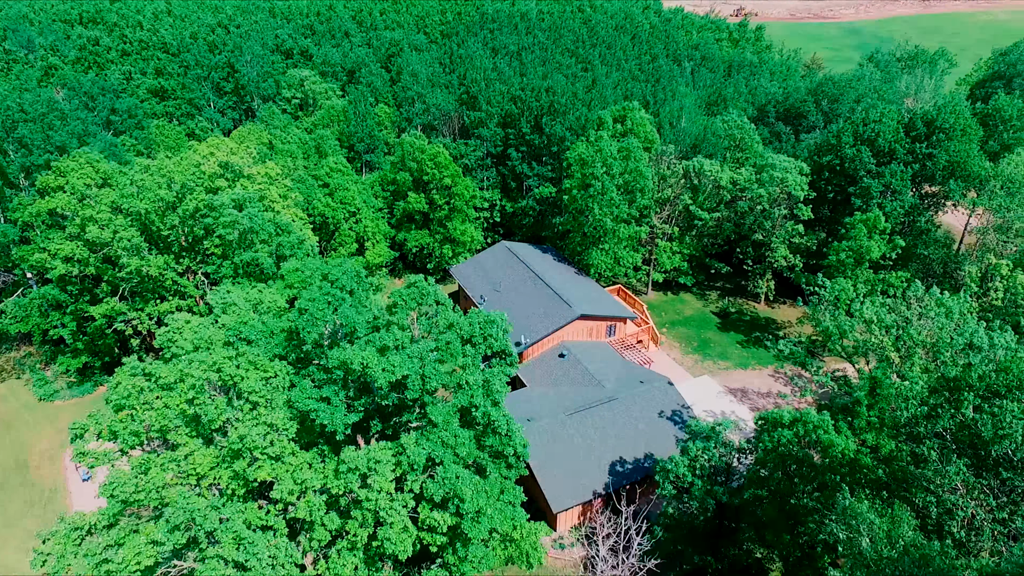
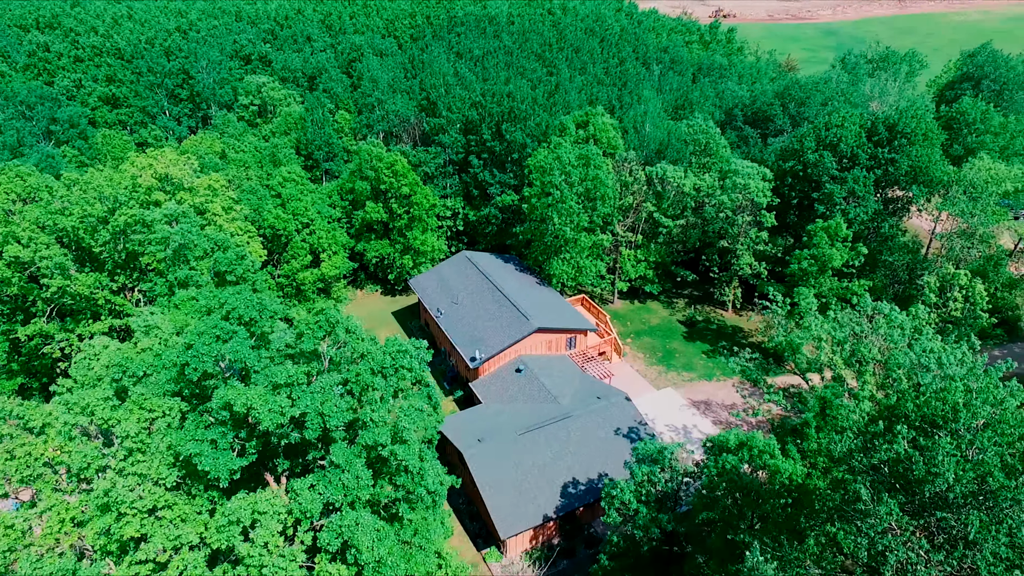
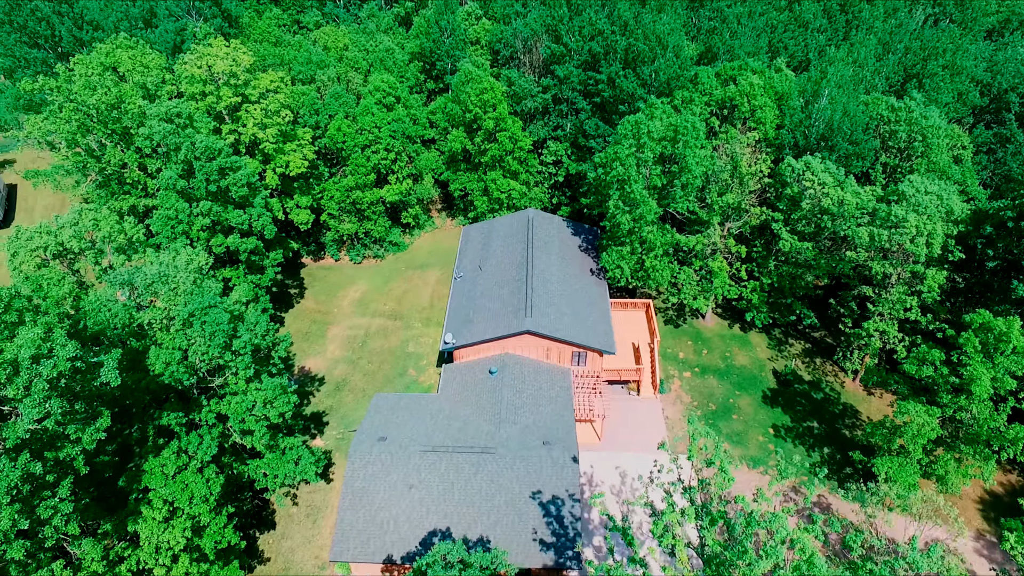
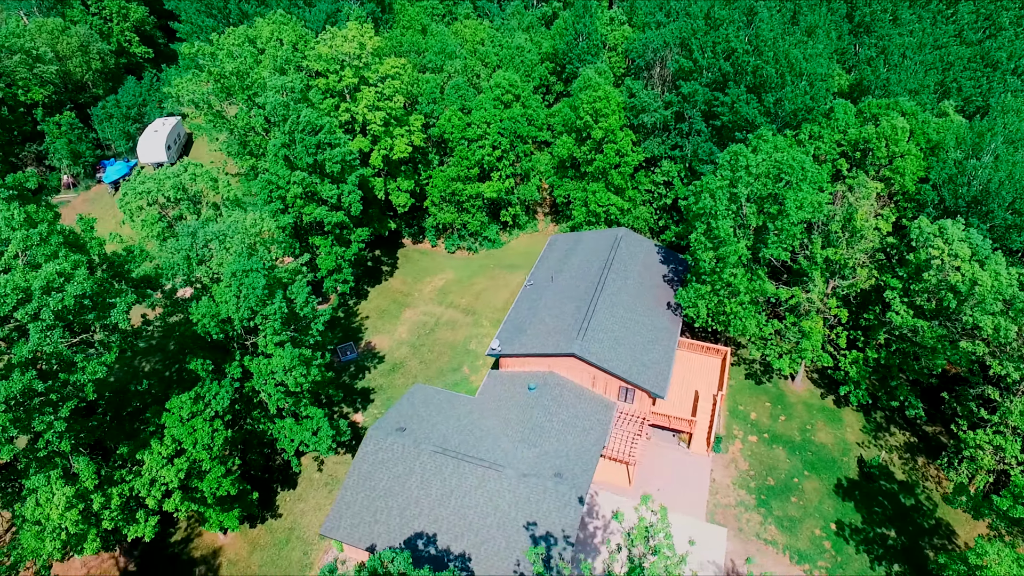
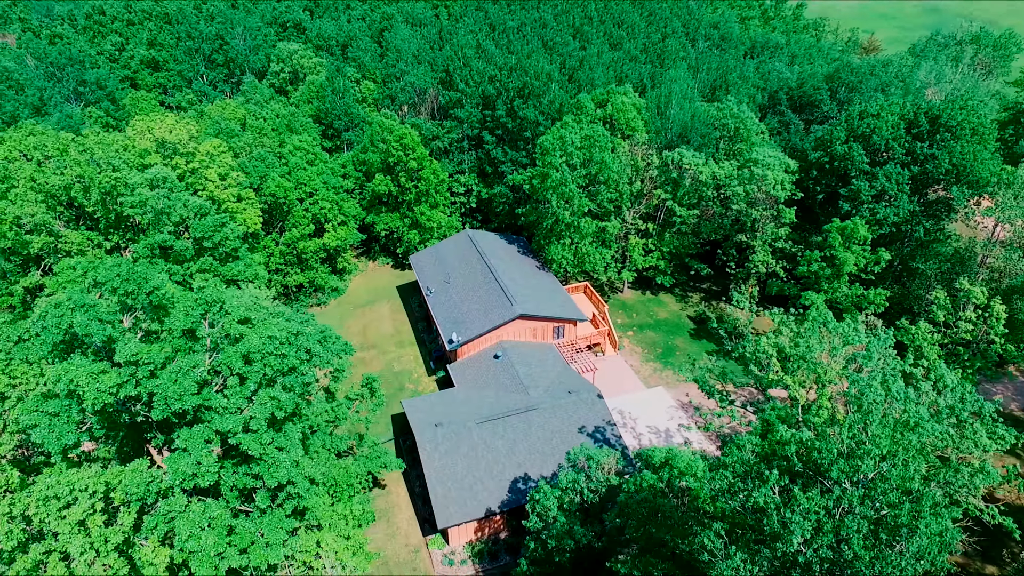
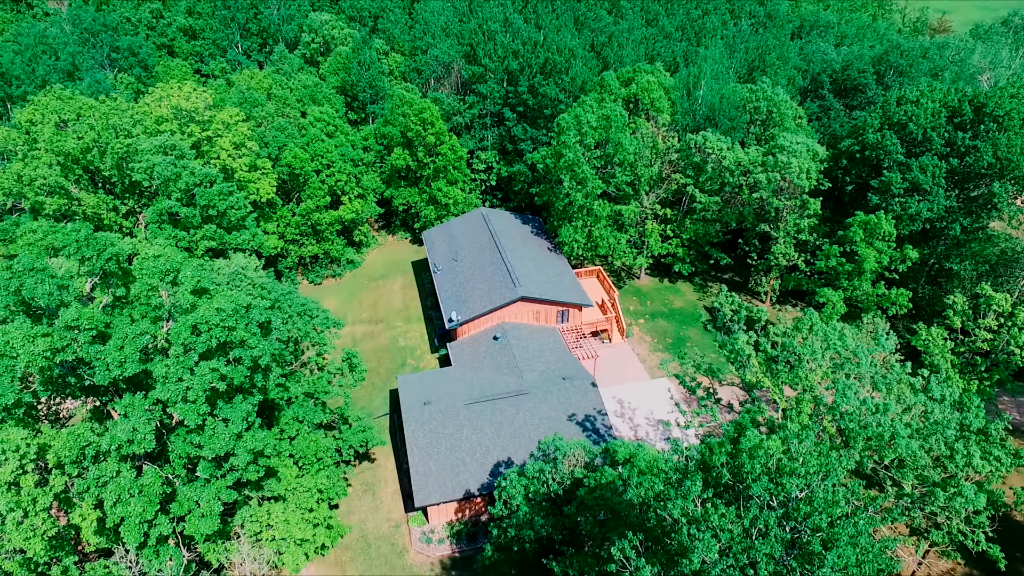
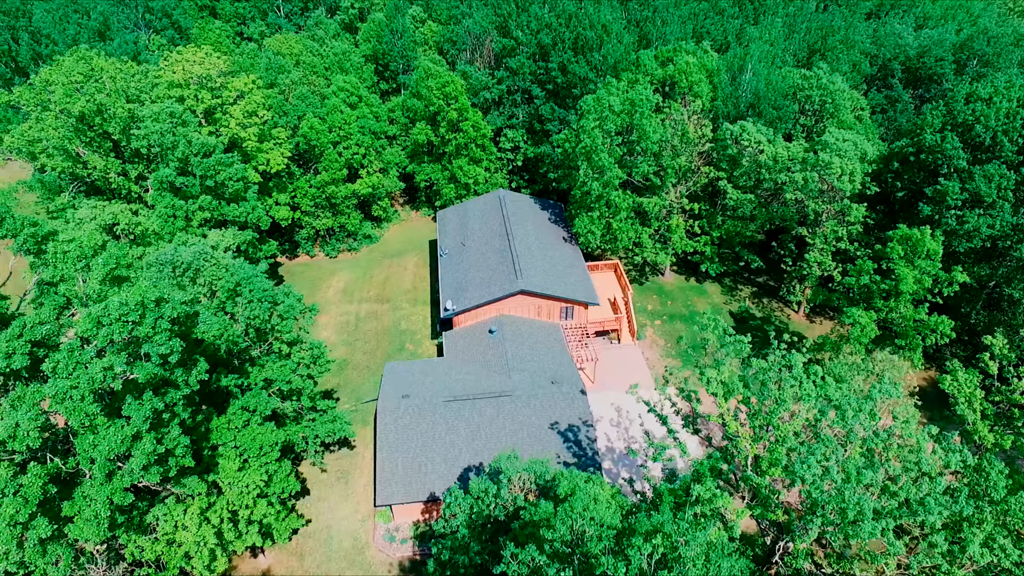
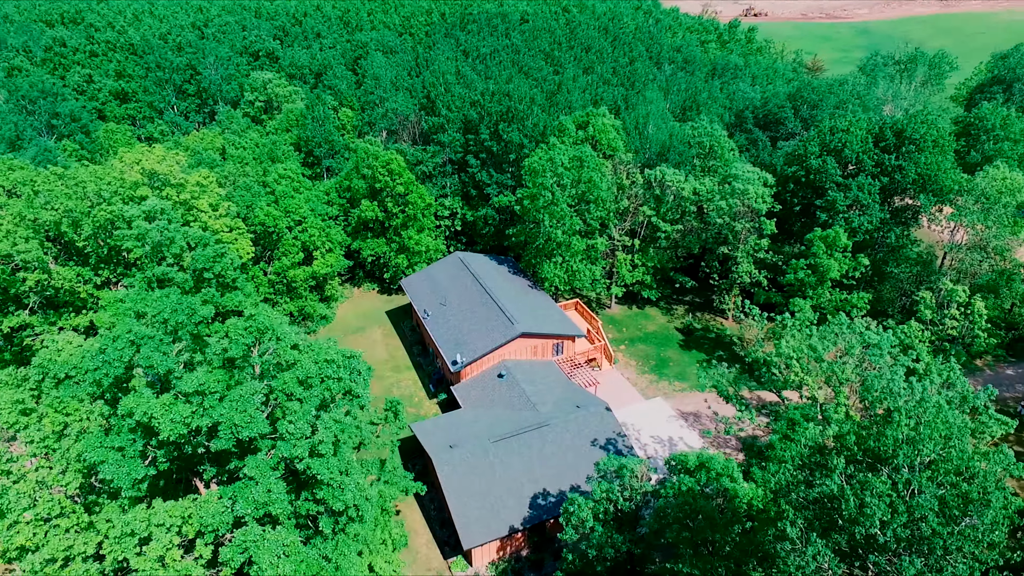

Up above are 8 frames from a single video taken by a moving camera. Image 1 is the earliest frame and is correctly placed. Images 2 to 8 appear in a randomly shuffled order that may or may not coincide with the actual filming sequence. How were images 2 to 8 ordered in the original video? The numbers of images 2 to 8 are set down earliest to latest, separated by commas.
2, 8, 5, 6, 7, 3, 4
